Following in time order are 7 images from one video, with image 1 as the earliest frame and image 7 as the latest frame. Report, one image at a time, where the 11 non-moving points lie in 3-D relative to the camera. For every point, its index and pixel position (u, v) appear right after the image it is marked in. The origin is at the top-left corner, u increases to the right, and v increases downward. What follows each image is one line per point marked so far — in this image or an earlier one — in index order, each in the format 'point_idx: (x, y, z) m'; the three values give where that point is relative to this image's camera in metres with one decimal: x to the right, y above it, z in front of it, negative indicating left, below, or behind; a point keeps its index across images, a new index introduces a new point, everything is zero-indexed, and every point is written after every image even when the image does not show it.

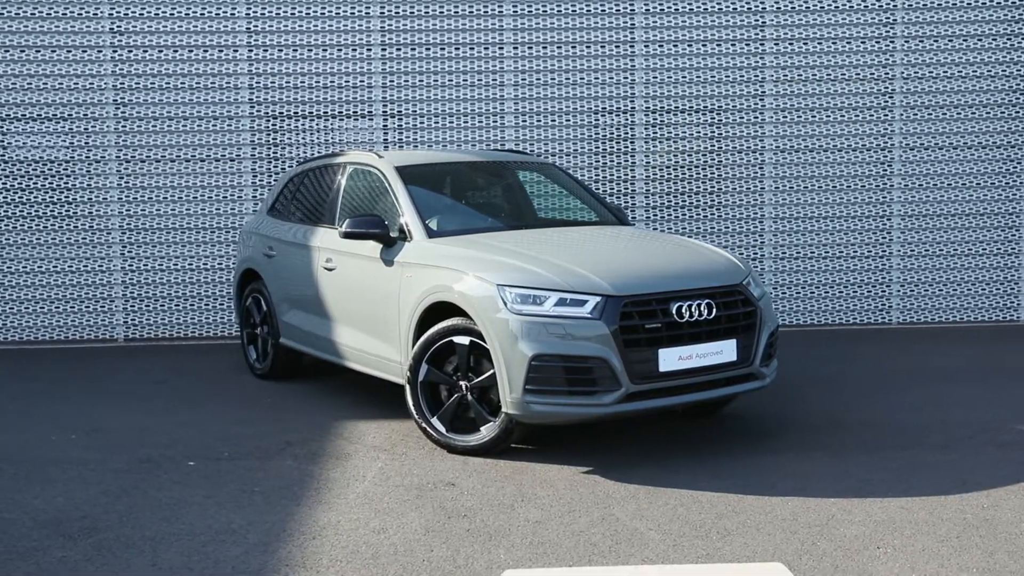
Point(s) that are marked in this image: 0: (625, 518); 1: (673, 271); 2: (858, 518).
0: (+0.5, -1.0, +4.9) m
1: (+0.8, +0.1, +6.0) m
2: (+1.5, -1.0, +4.9) m
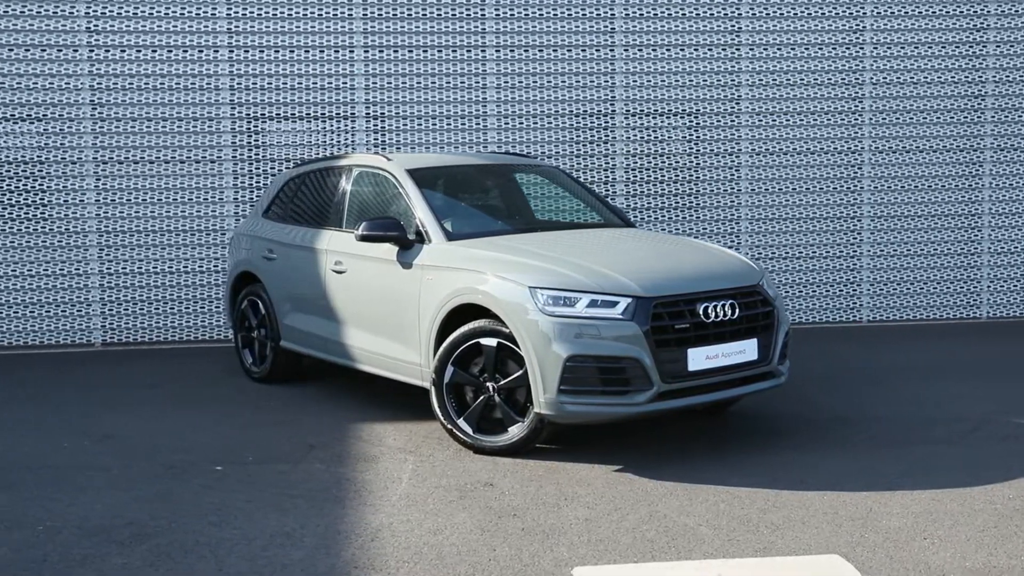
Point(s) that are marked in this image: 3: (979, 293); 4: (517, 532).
0: (+0.7, -1.0, +5.0) m
1: (+1.0, +0.1, +6.1) m
2: (+1.7, -1.0, +5.1) m
3: (+4.7, -0.1, +11.6) m
4: (0.0, -1.0, +4.8) m
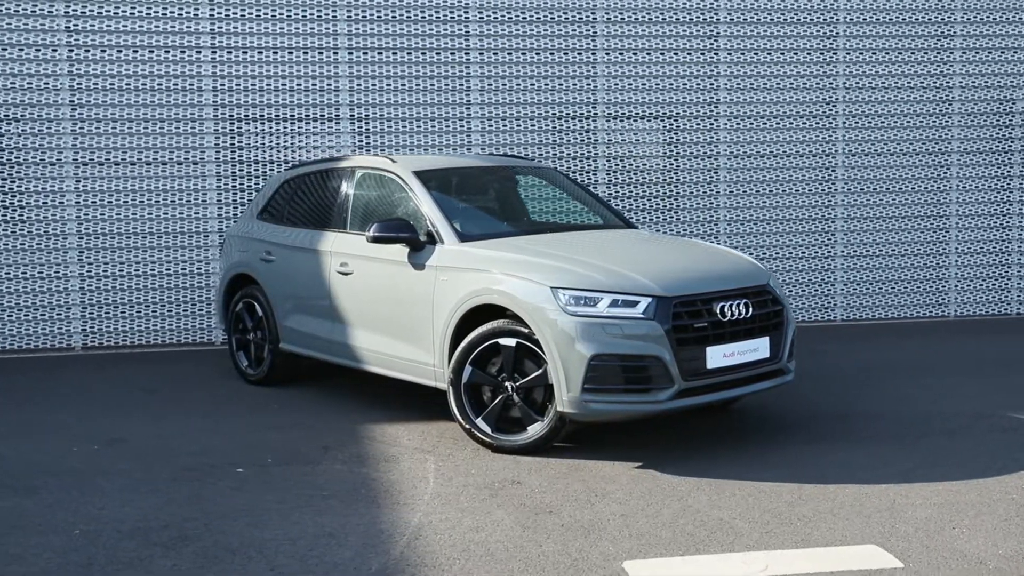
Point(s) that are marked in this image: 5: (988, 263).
0: (+0.9, -1.0, +5.2) m
1: (+1.1, +0.1, +6.2) m
2: (+1.9, -1.0, +5.2) m
3: (+4.5, 0.0, +11.9) m
4: (+0.2, -1.0, +4.9) m
5: (+5.0, +0.3, +11.9) m
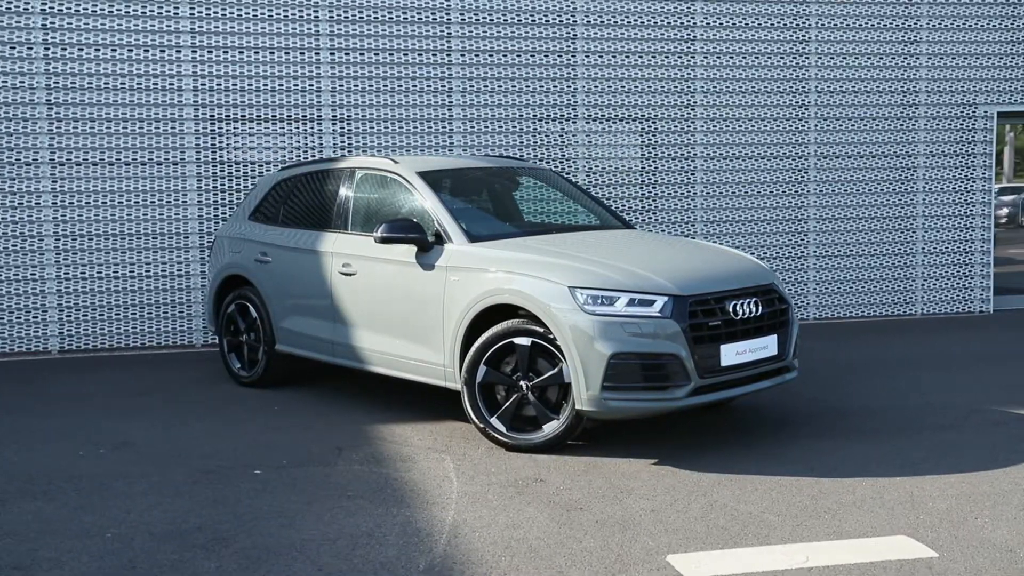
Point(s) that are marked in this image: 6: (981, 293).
0: (+1.0, -1.0, +5.3) m
1: (+1.2, +0.1, +6.3) m
2: (+2.0, -1.0, +5.4) m
3: (+4.3, 0.0, +12.2) m
4: (+0.4, -1.0, +5.0) m
5: (+4.7, +0.3, +12.3) m
6: (+5.1, -0.1, +12.3) m
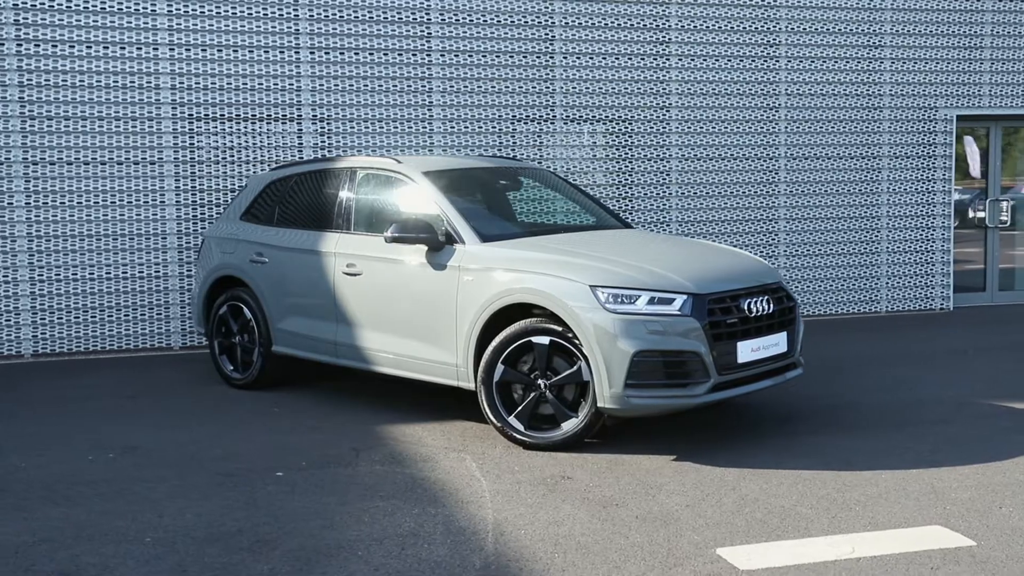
0: (+1.2, -1.0, +5.4) m
1: (+1.3, +0.1, +6.4) m
2: (+2.2, -1.0, +5.5) m
3: (+4.0, 0.0, +12.5) m
4: (+0.5, -1.0, +5.0) m
5: (+4.4, +0.3, +12.6) m
6: (+4.8, 0.0, +12.7) m
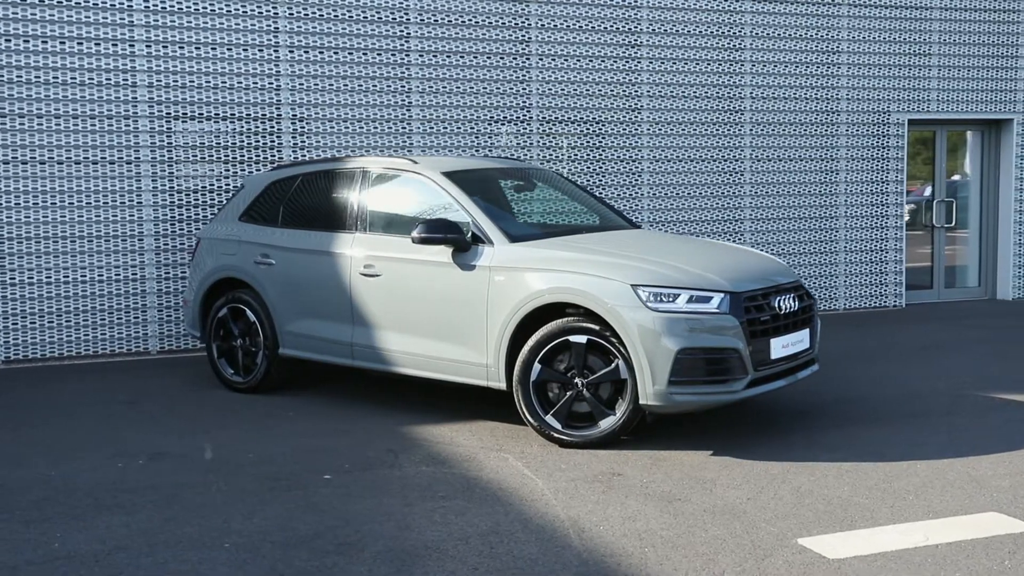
0: (+1.5, -1.0, +5.5) m
1: (+1.4, +0.1, +6.6) m
2: (+2.4, -0.9, +5.8) m
3: (+3.7, 0.0, +12.8) m
4: (+0.9, -1.0, +5.1) m
5: (+4.1, +0.3, +13.0) m
6: (+4.4, 0.0, +13.1) m
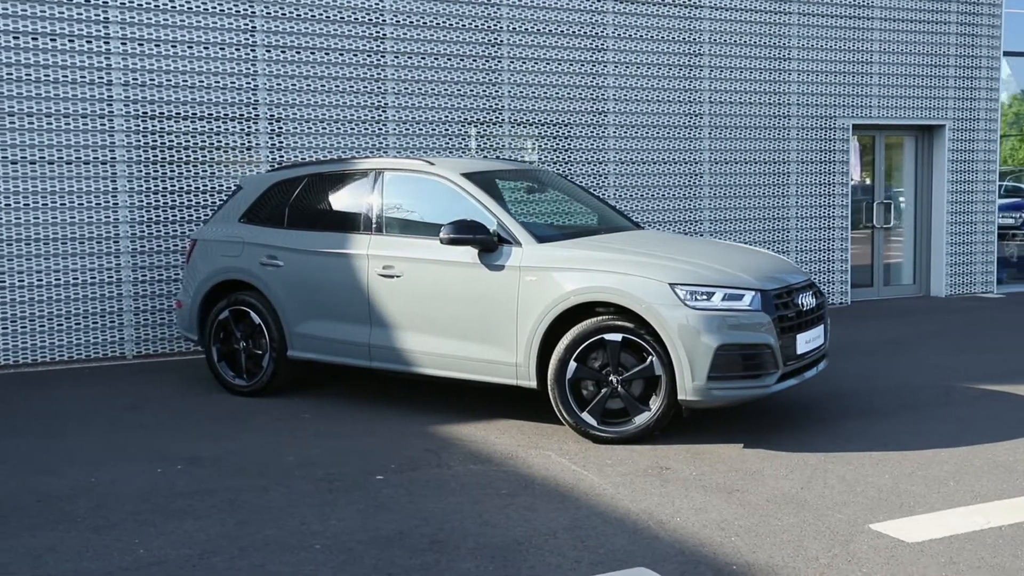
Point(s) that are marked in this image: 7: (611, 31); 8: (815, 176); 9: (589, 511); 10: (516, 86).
0: (+1.8, -1.0, +5.8) m
1: (+1.6, +0.1, +6.8) m
2: (+2.7, -0.9, +6.1) m
3: (+3.2, 0.0, +13.3) m
4: (+1.2, -1.0, +5.3) m
5: (+3.6, +0.3, +13.5) m
6: (+3.9, 0.0, +13.6) m
7: (+1.0, +2.7, +12.0) m
8: (+3.6, +1.3, +13.4) m
9: (+0.3, -1.0, +5.2) m
10: (0.0, +2.0, +11.4) m
